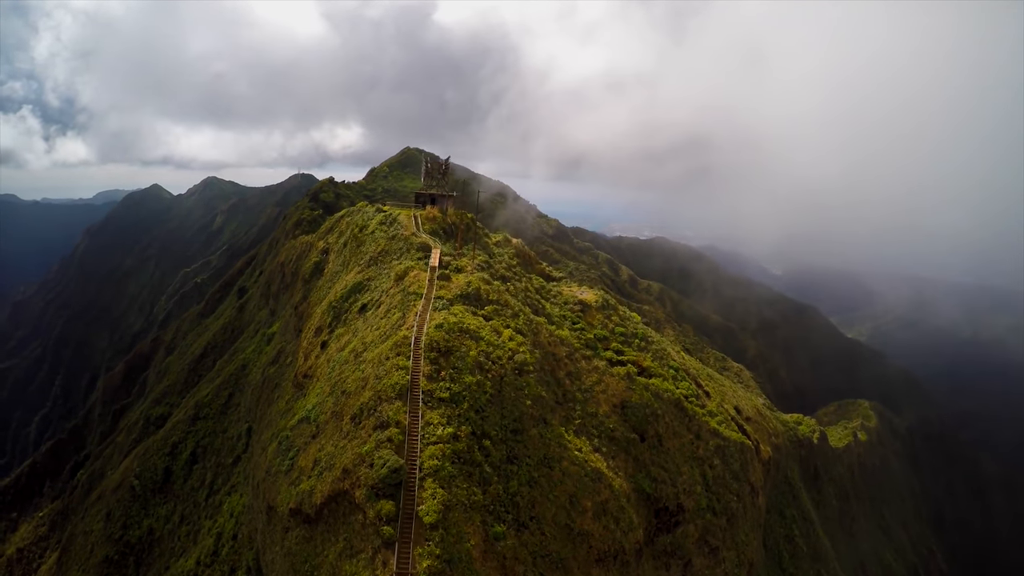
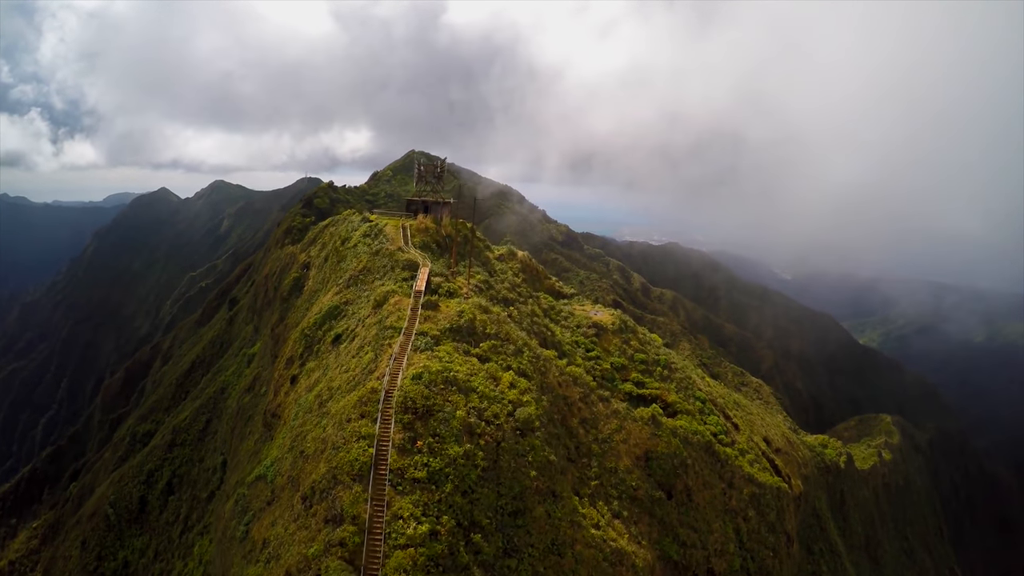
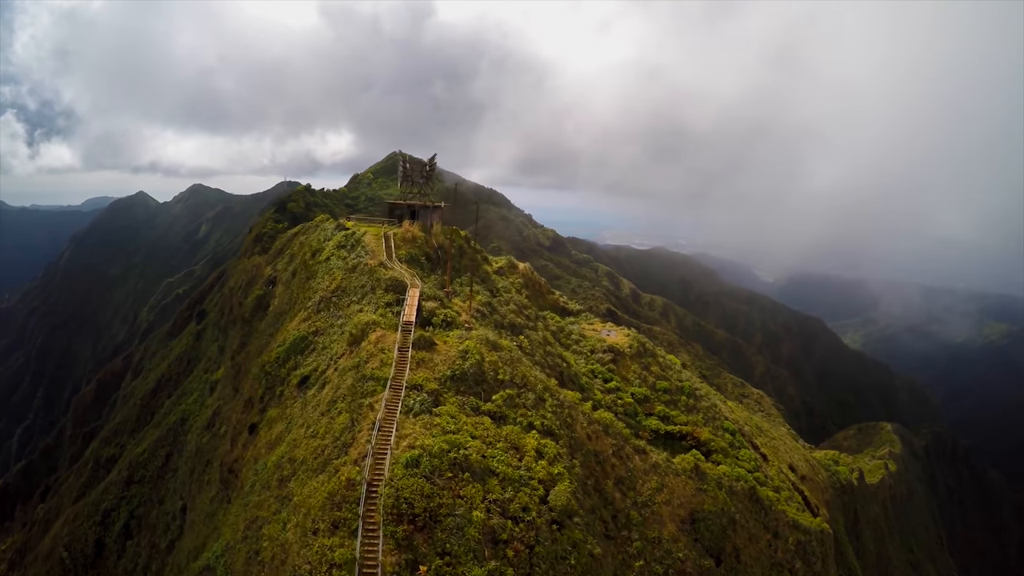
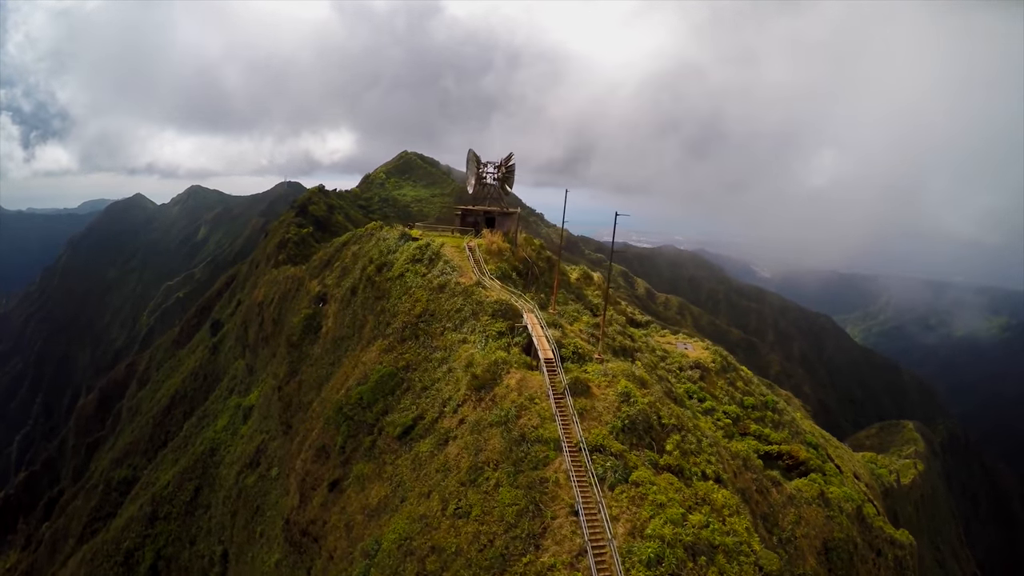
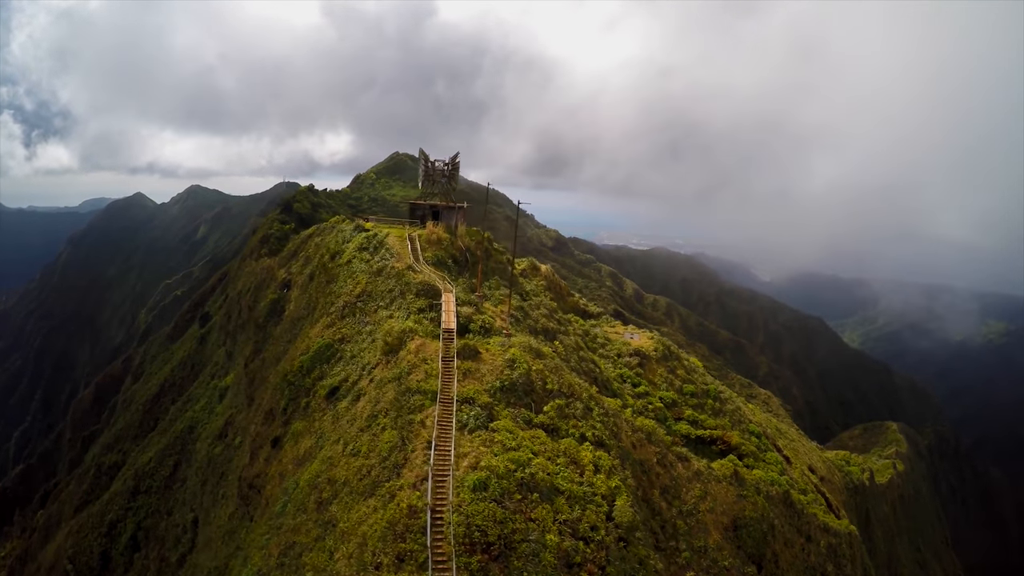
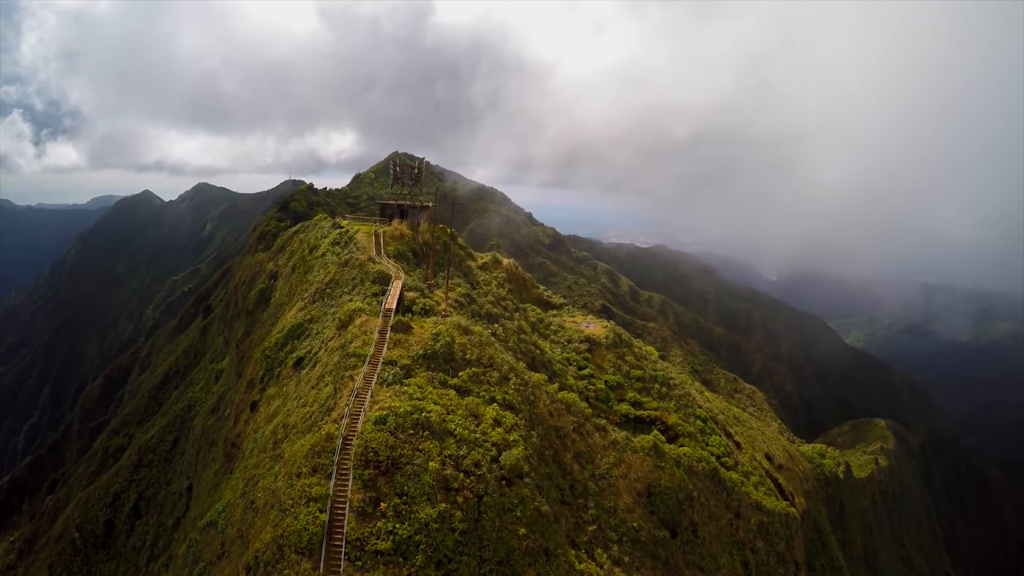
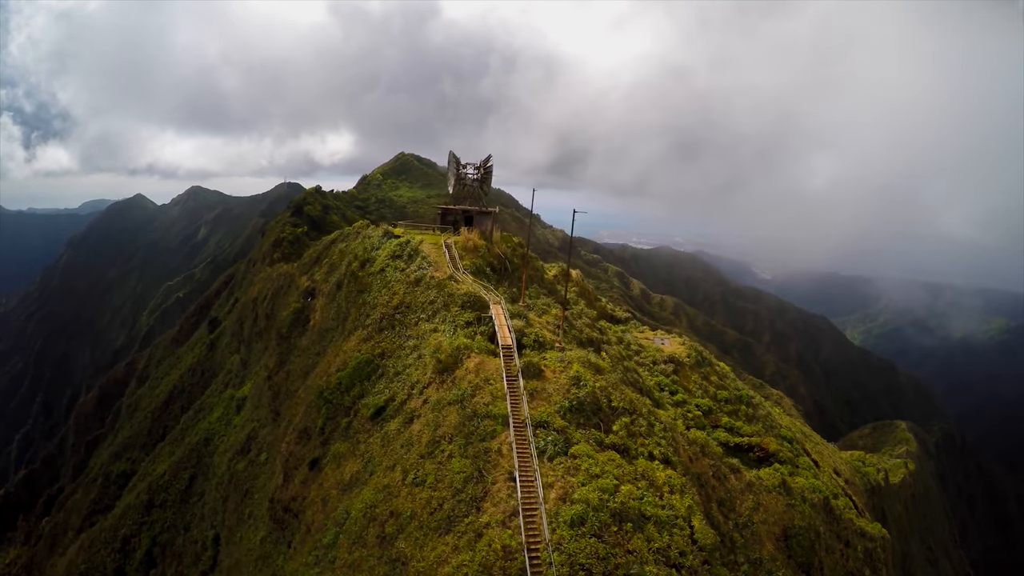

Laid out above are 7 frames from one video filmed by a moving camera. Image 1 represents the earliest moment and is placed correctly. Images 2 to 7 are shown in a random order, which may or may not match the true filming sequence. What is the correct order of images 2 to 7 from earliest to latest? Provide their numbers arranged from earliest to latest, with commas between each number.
2, 6, 3, 5, 7, 4
